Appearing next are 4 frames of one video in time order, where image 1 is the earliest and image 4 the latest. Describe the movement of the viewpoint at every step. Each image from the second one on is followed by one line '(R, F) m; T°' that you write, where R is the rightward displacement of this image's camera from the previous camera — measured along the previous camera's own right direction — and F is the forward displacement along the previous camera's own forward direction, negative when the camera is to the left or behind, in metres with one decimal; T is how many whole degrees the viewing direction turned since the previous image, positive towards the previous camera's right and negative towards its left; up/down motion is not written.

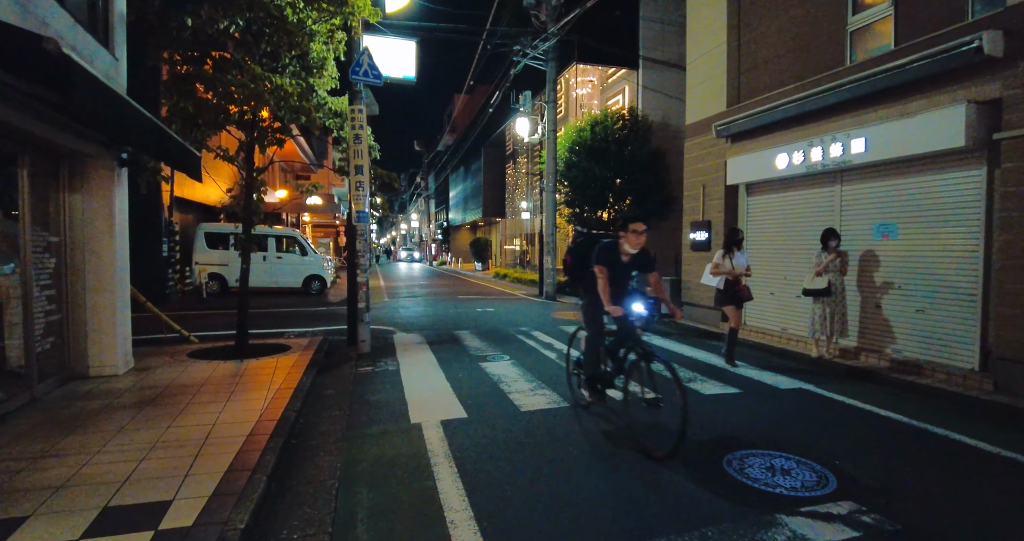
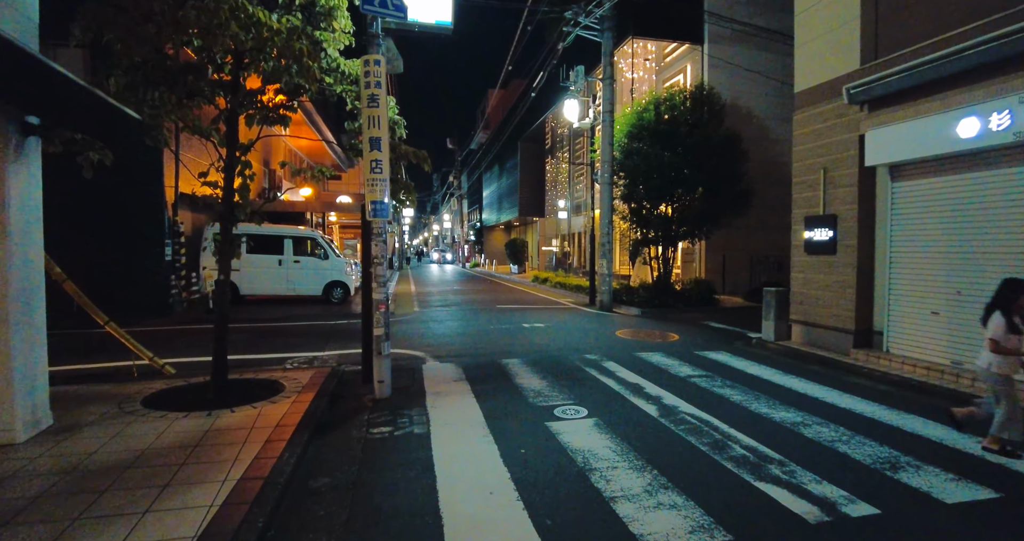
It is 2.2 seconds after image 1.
(-0.5, +2.3) m; -4°
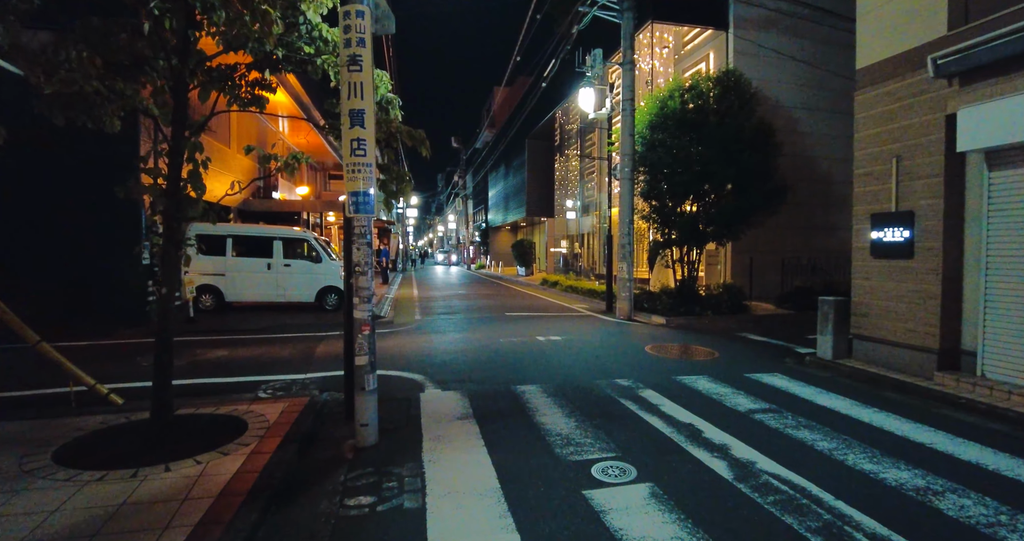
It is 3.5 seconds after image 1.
(-0.1, +1.3) m; -1°
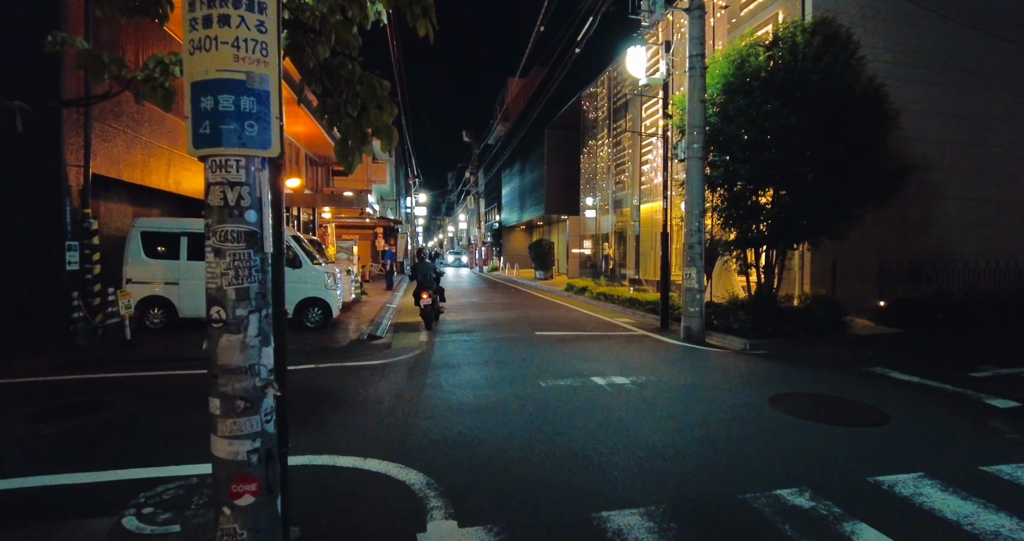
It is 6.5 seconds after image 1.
(-0.5, +3.0) m; -1°
